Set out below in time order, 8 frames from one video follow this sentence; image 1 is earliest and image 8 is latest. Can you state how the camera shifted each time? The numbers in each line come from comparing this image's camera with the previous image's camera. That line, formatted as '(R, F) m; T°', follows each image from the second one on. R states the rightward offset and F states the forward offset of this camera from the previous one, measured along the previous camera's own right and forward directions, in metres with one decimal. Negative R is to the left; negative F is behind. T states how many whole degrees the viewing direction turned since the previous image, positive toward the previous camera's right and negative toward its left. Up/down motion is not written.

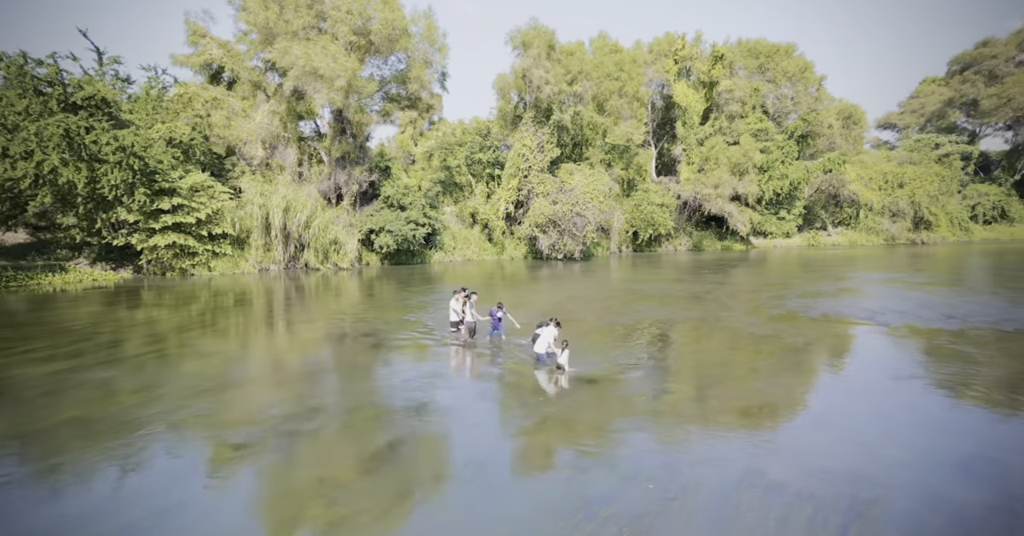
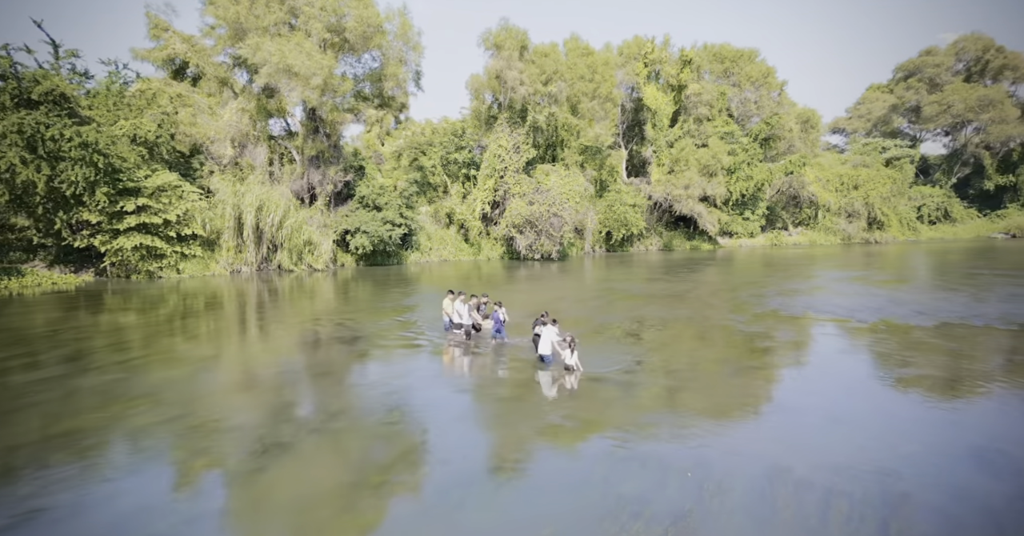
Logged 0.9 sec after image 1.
(-0.8, -0.1) m; +4°
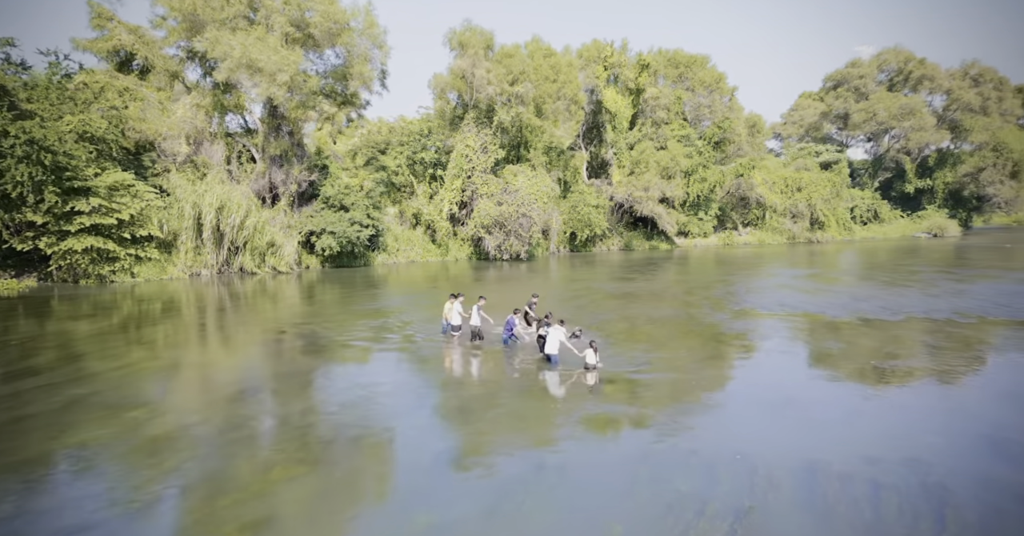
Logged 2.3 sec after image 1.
(-1.1, 0.0) m; +5°
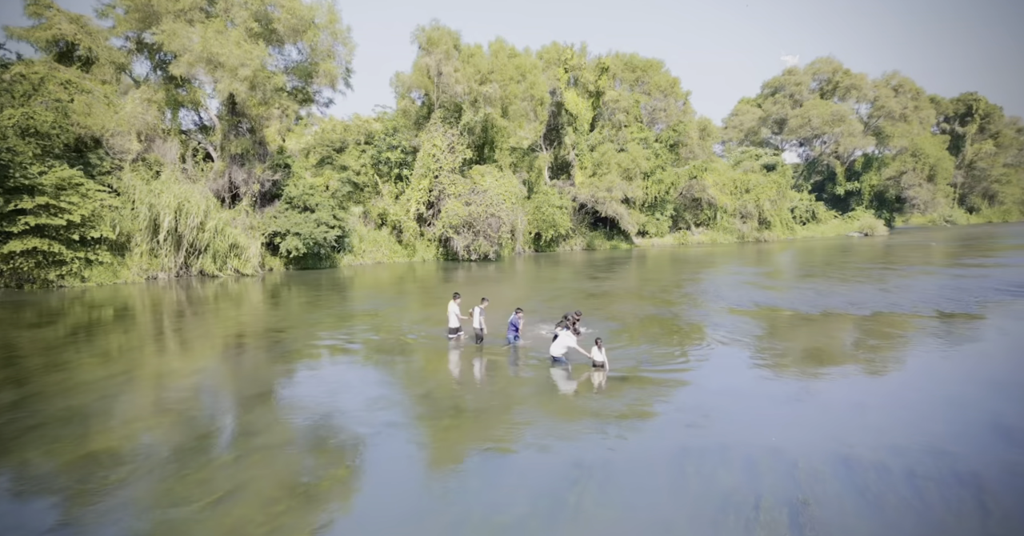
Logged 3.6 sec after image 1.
(-1.1, 0.0) m; +5°
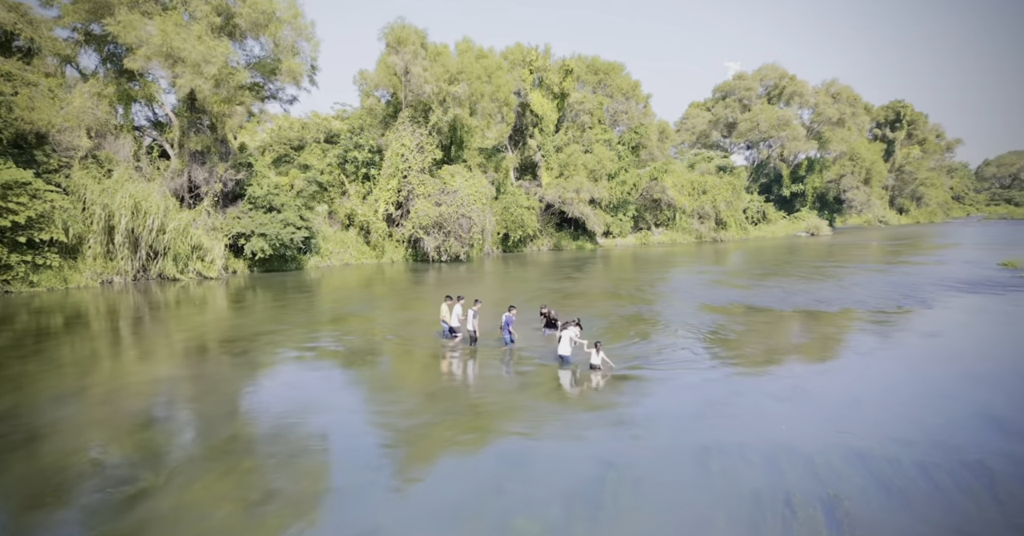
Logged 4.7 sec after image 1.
(-0.8, +0.1) m; +5°
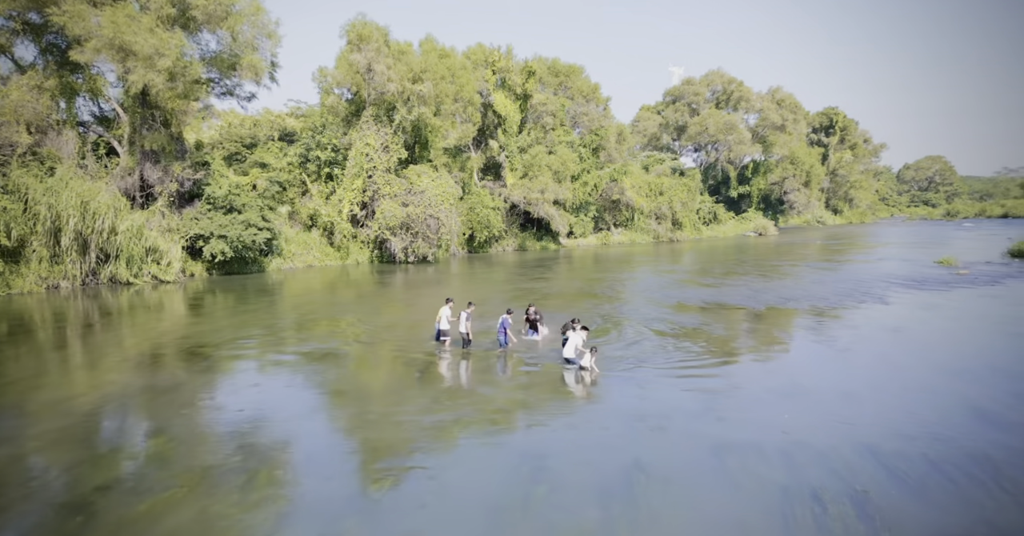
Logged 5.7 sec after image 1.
(-0.8, +0.1) m; +5°
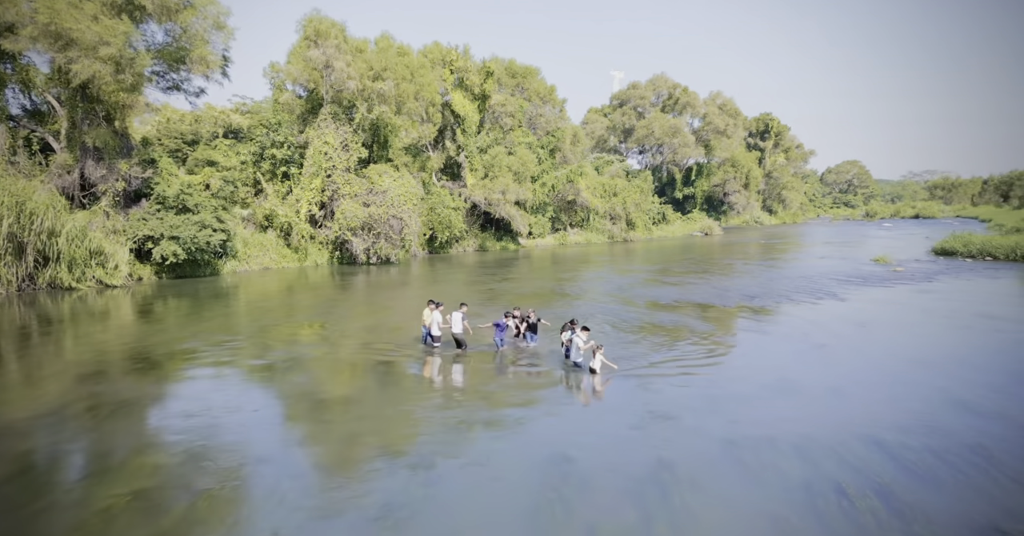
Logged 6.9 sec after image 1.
(-0.8, +0.1) m; +5°
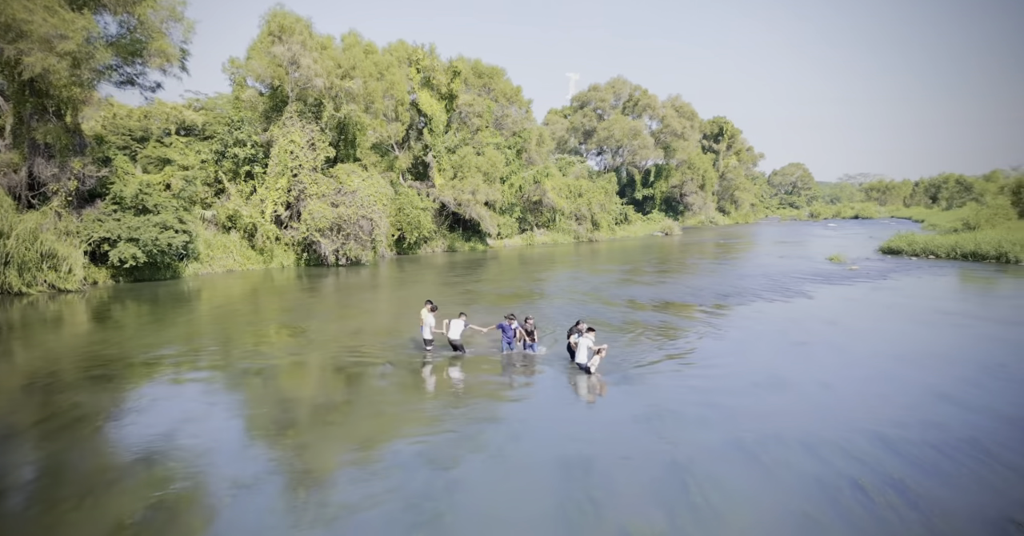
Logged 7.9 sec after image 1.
(-0.6, +0.1) m; +4°
